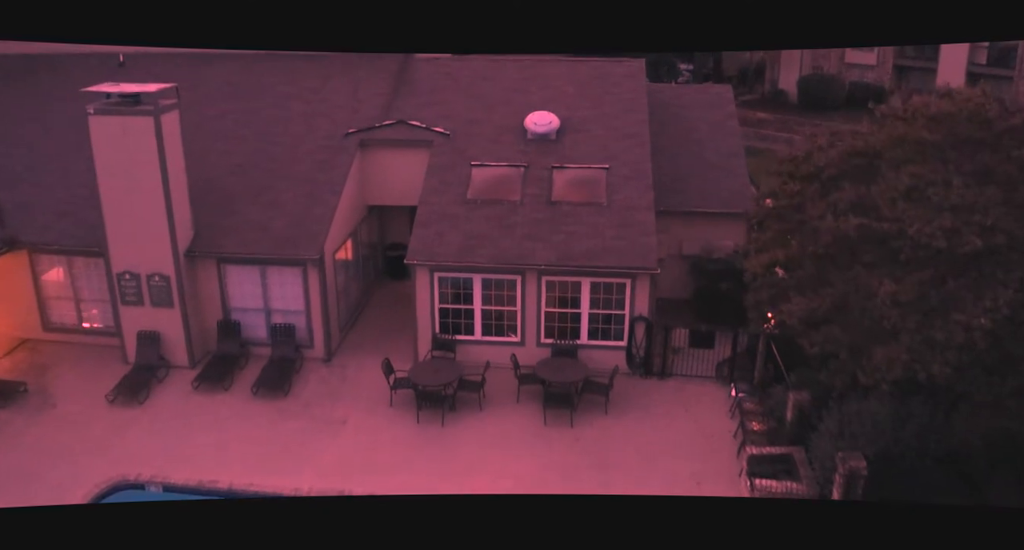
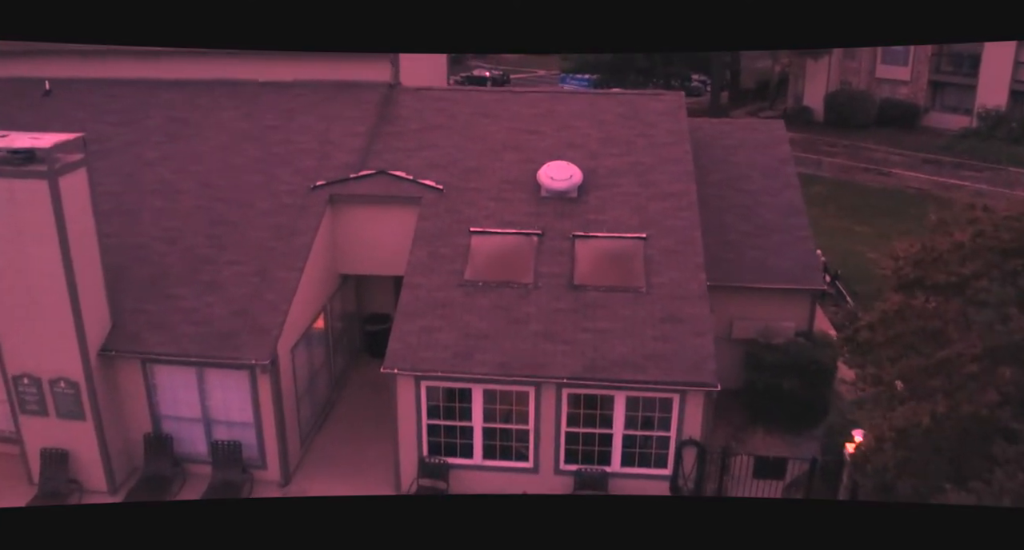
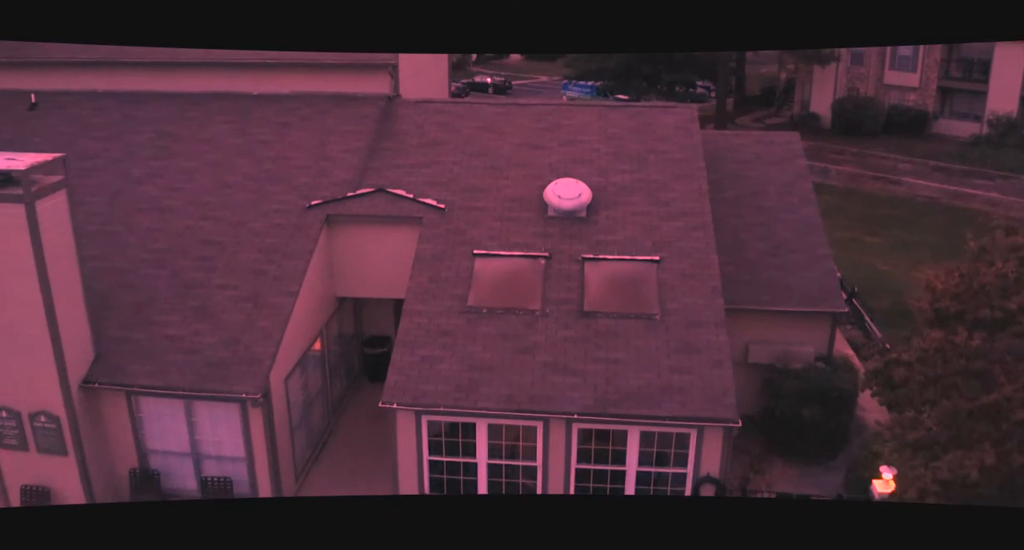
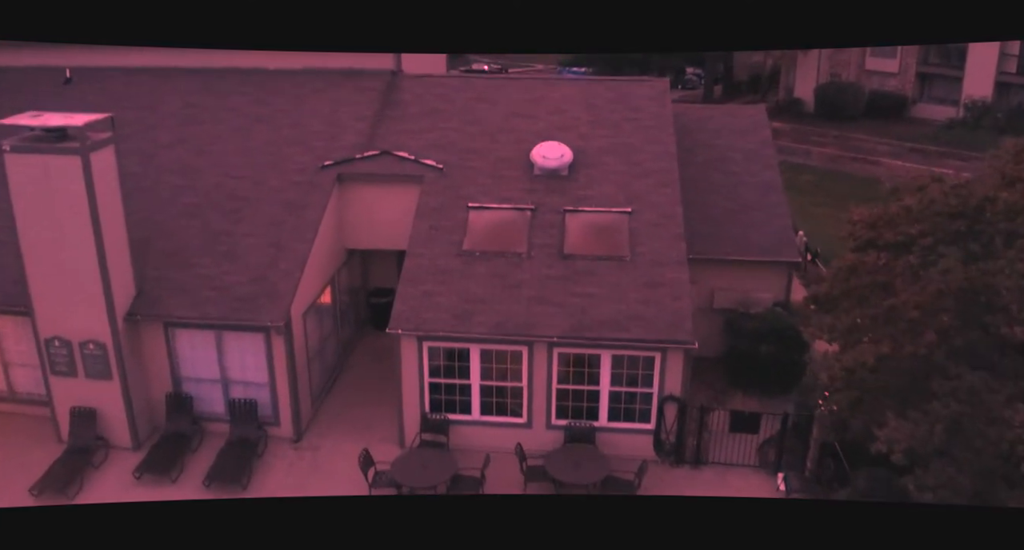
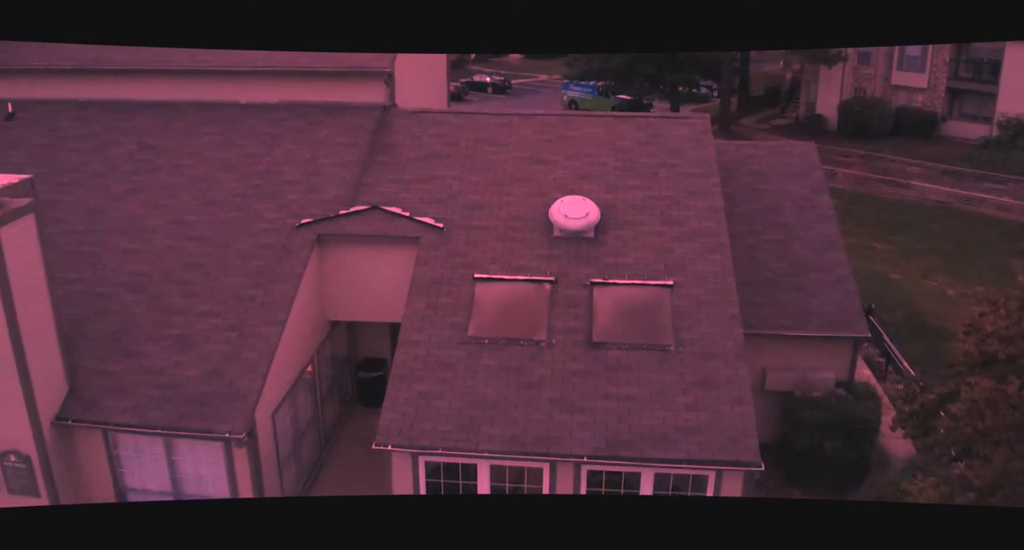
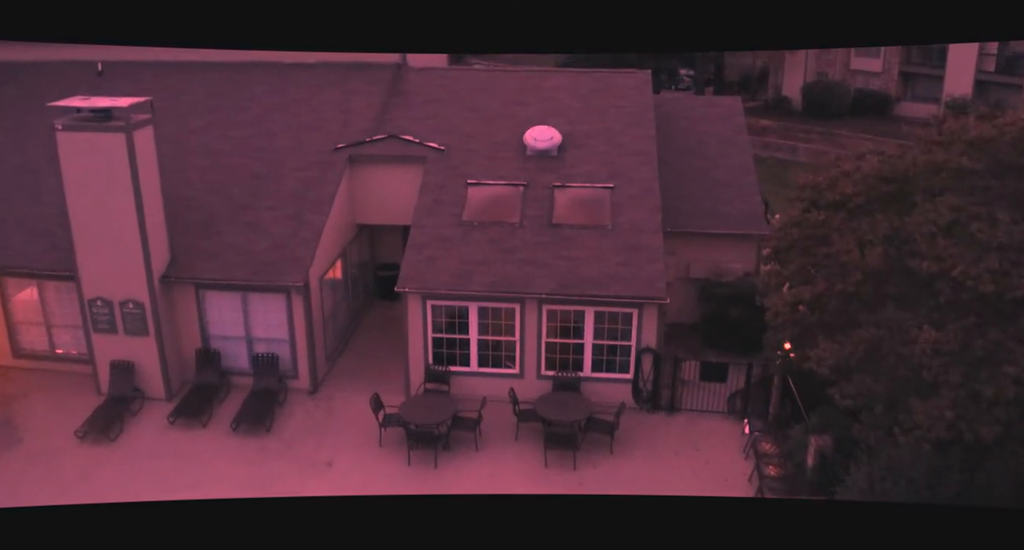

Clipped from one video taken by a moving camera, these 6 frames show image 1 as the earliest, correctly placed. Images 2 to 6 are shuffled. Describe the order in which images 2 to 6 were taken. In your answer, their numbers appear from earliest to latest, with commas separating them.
6, 4, 2, 3, 5
